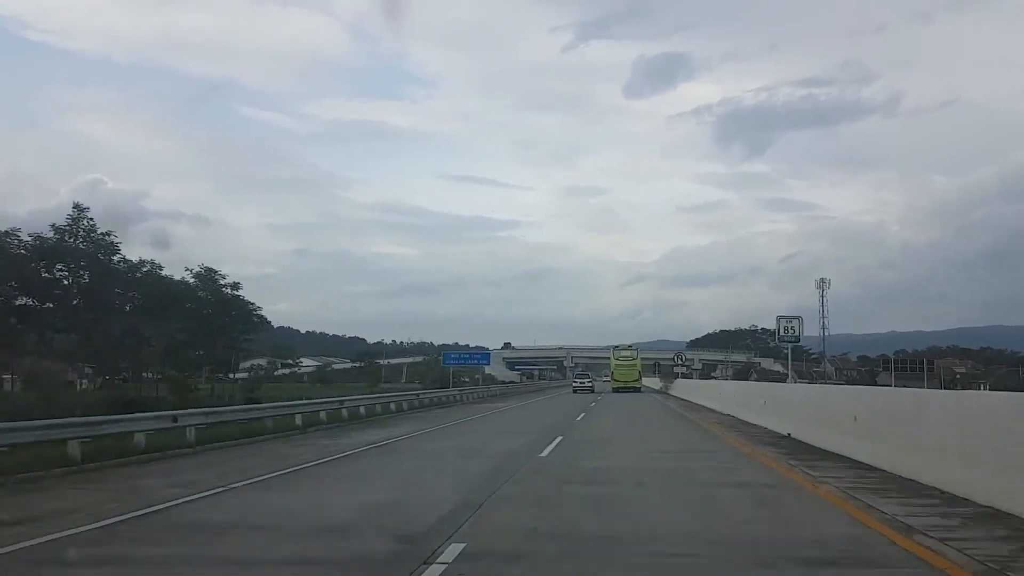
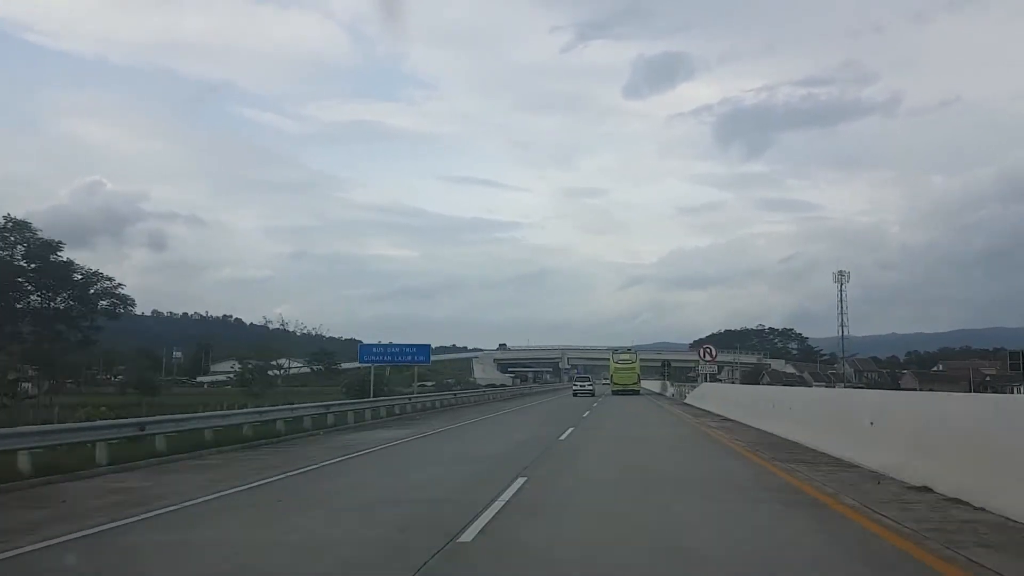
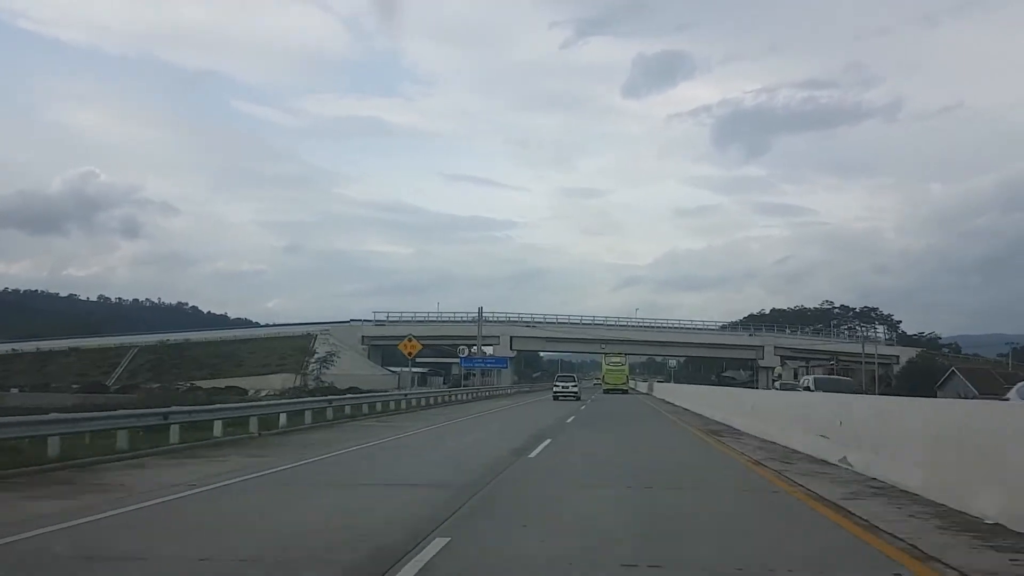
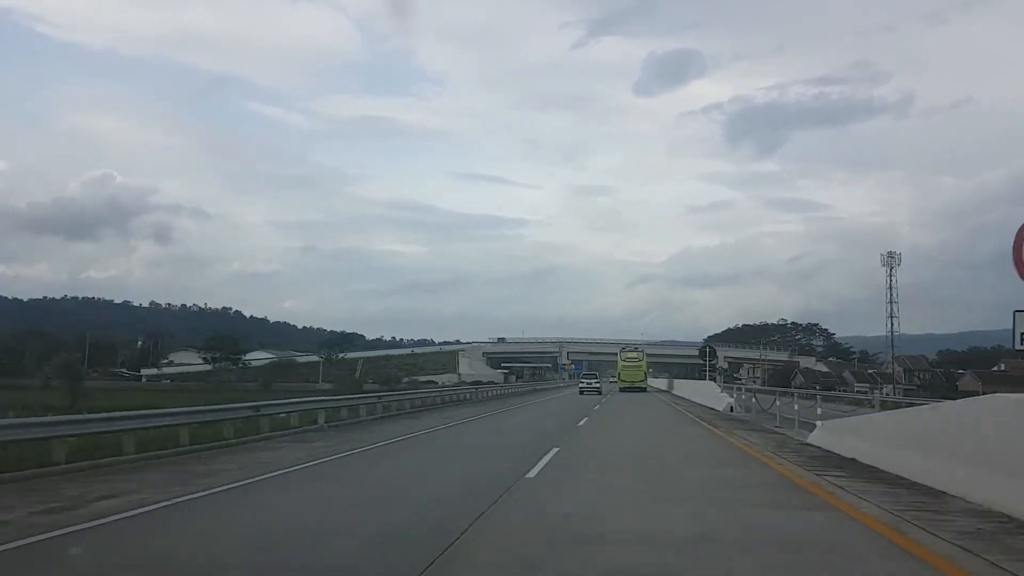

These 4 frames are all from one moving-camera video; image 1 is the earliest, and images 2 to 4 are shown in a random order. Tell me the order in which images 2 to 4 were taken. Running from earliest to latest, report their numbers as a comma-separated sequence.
2, 4, 3
